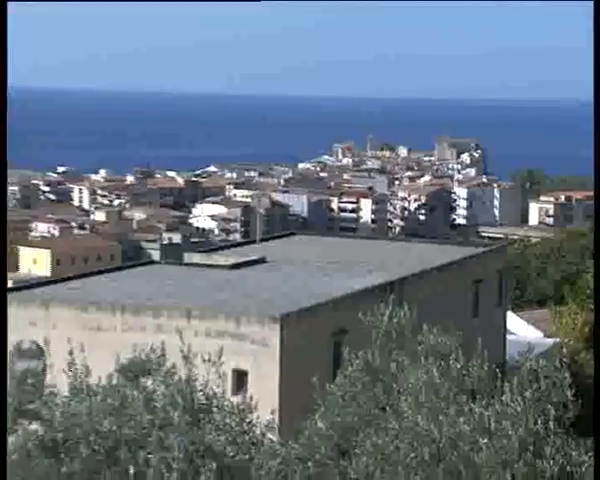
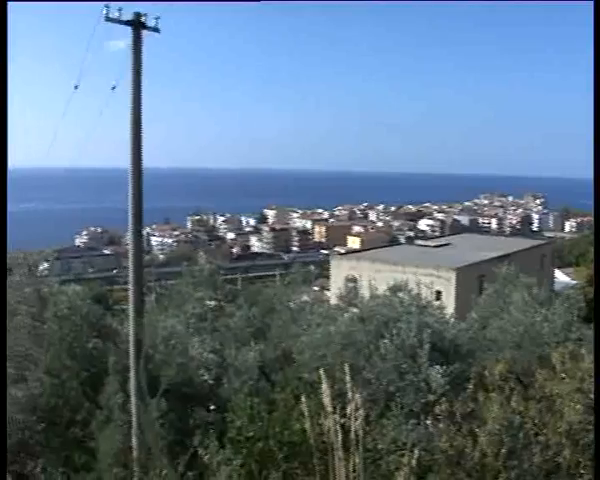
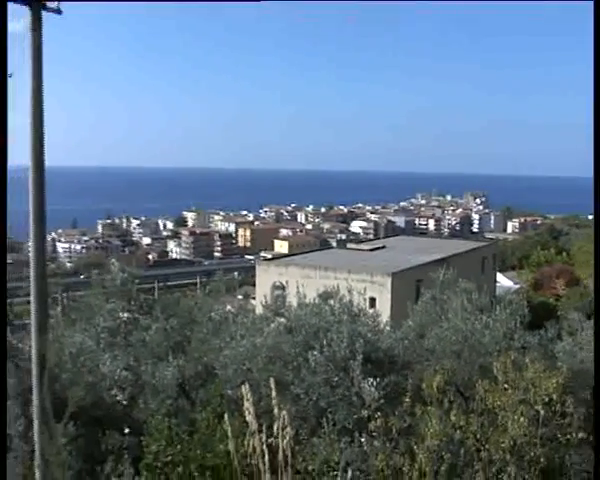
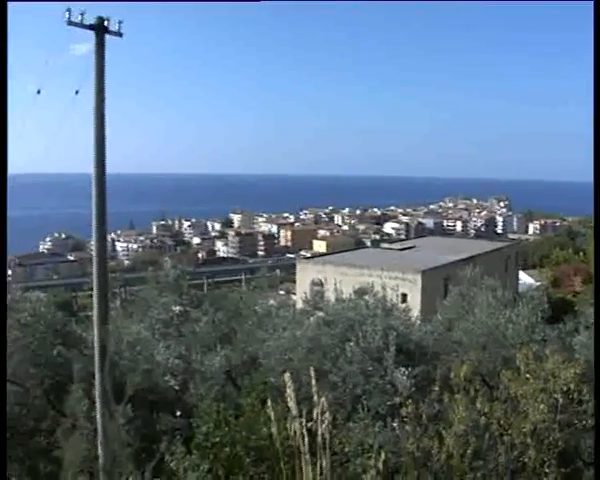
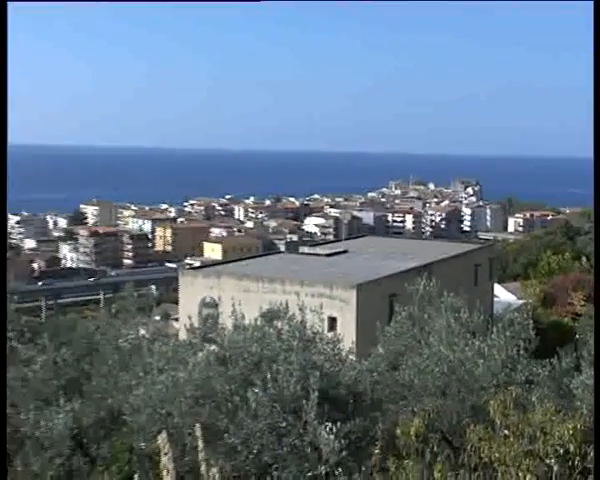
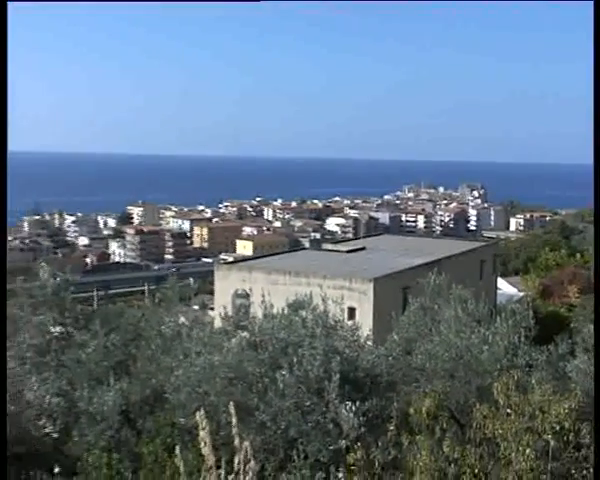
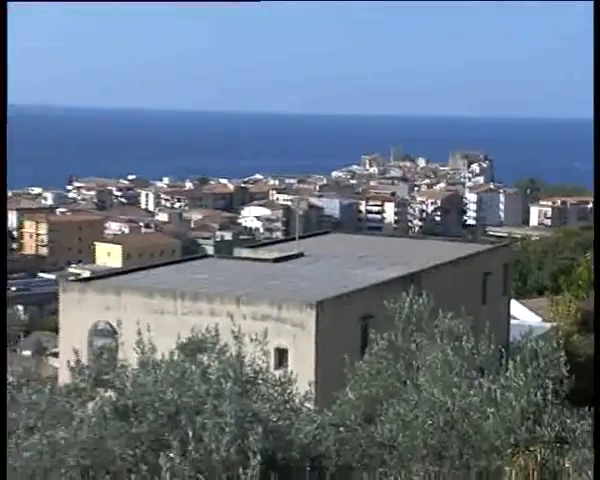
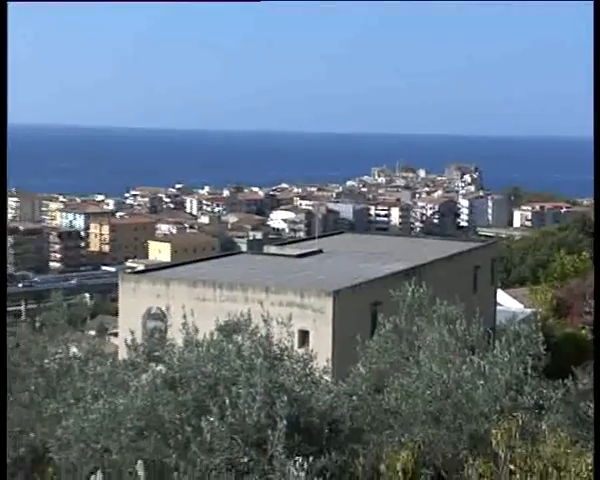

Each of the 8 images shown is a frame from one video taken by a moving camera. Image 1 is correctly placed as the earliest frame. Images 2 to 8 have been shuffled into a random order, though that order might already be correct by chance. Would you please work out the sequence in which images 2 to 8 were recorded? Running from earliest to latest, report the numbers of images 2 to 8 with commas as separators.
7, 8, 5, 6, 3, 4, 2
